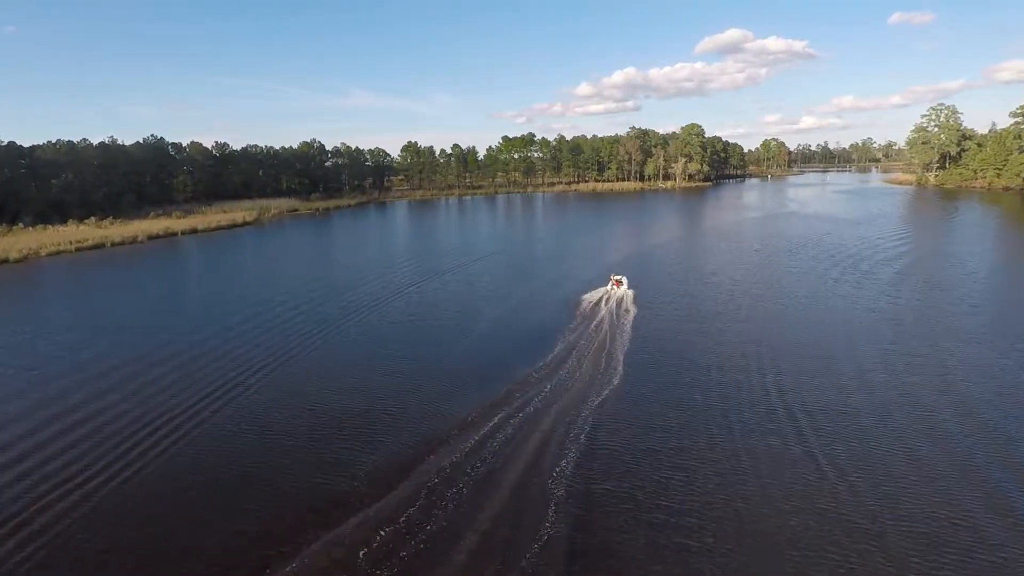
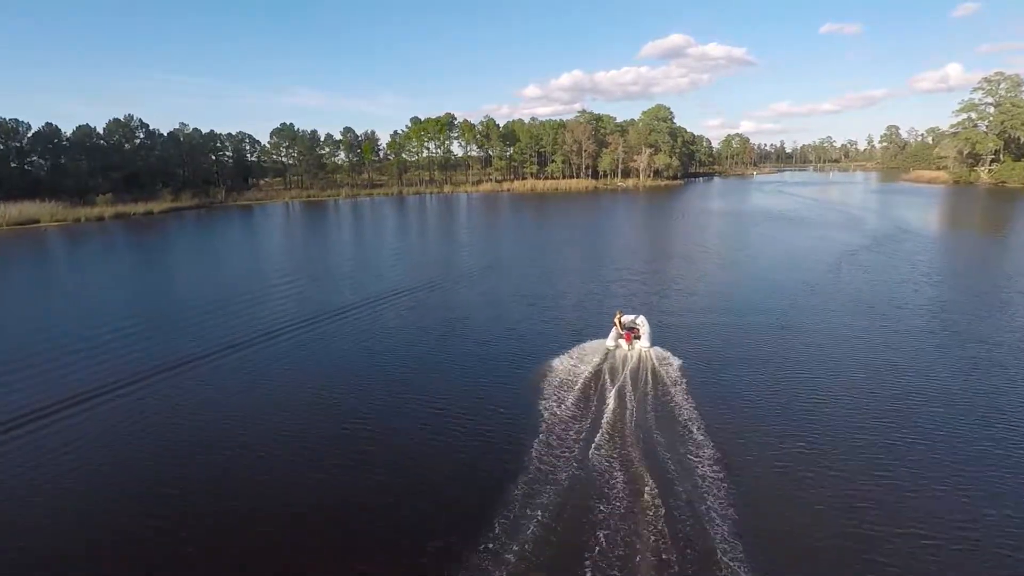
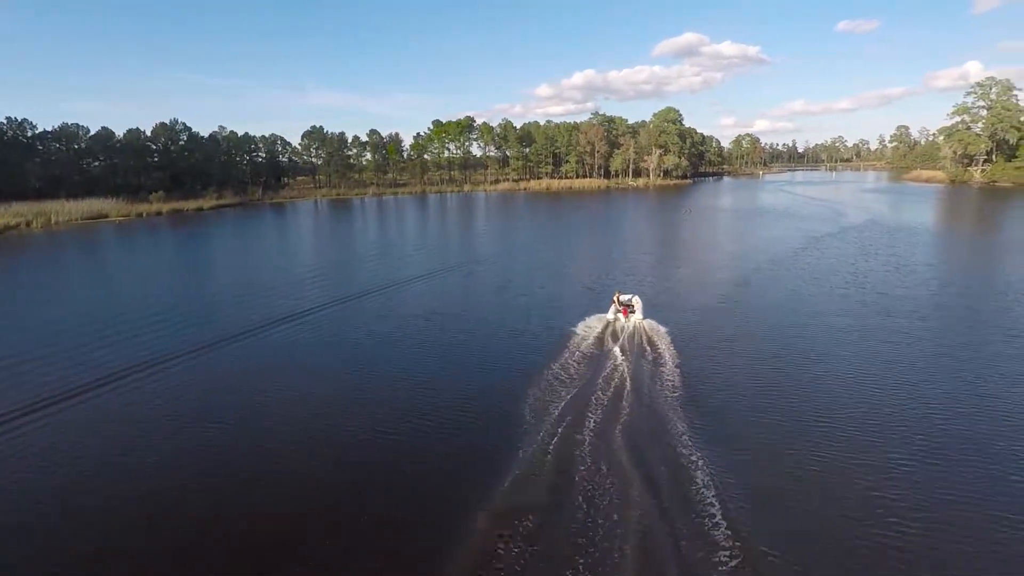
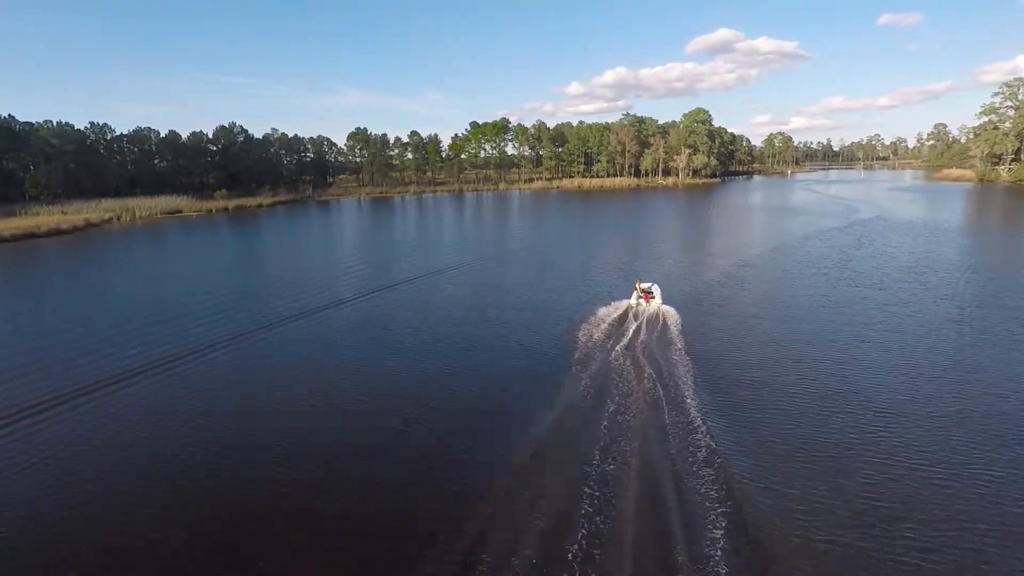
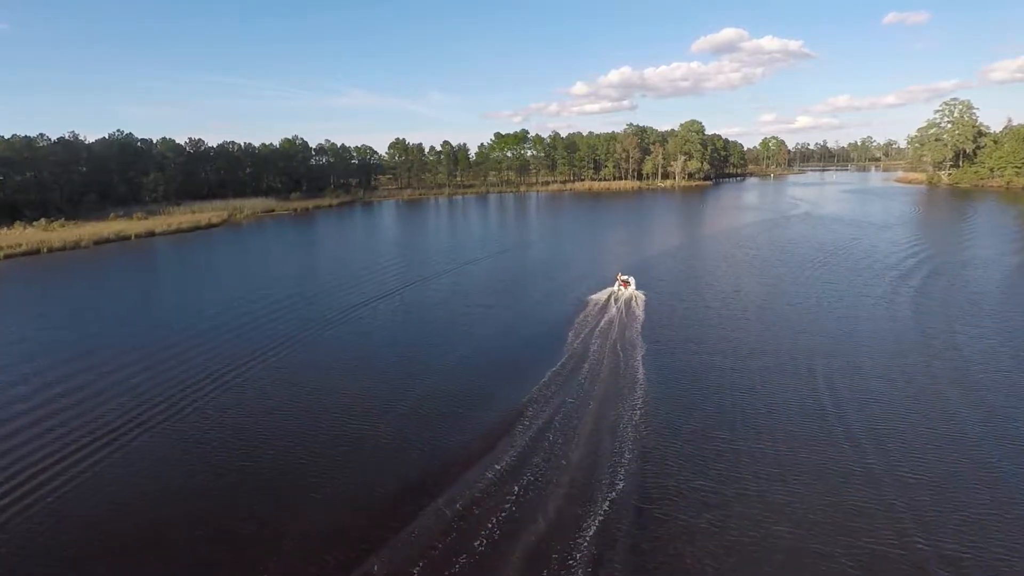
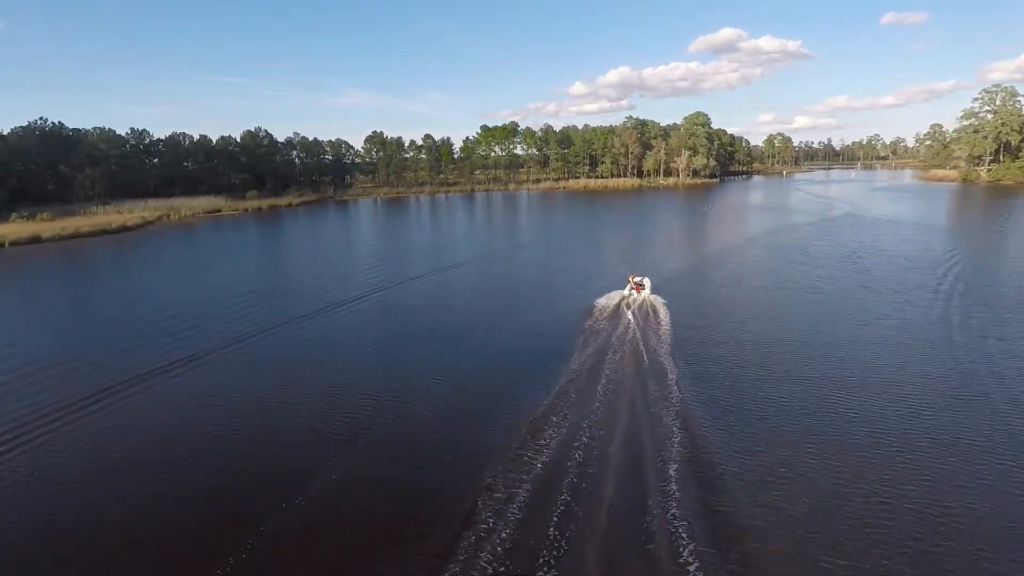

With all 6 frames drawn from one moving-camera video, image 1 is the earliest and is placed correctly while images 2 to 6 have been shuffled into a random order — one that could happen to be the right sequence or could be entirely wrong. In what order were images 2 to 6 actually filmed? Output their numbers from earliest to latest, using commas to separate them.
5, 6, 4, 3, 2
